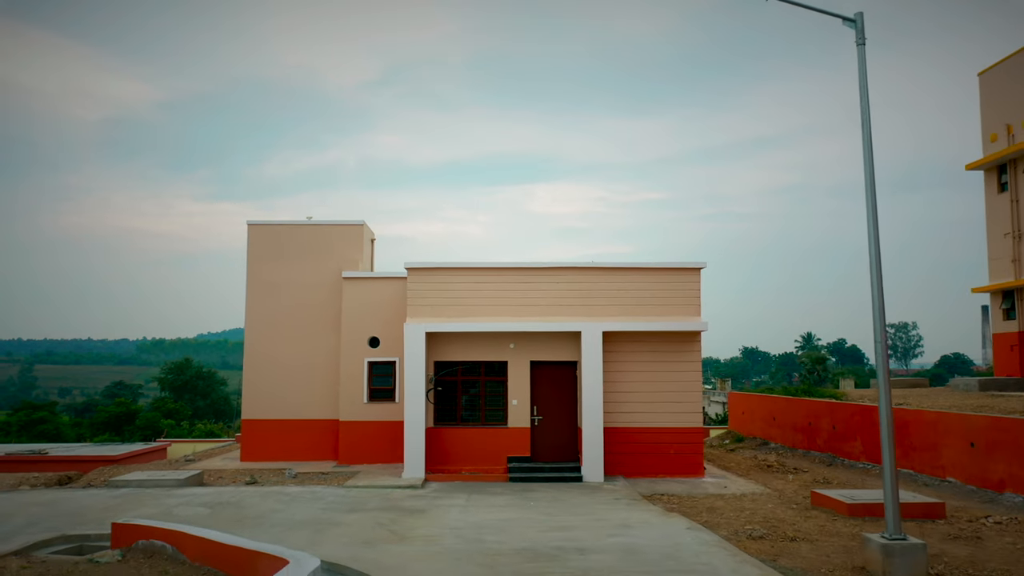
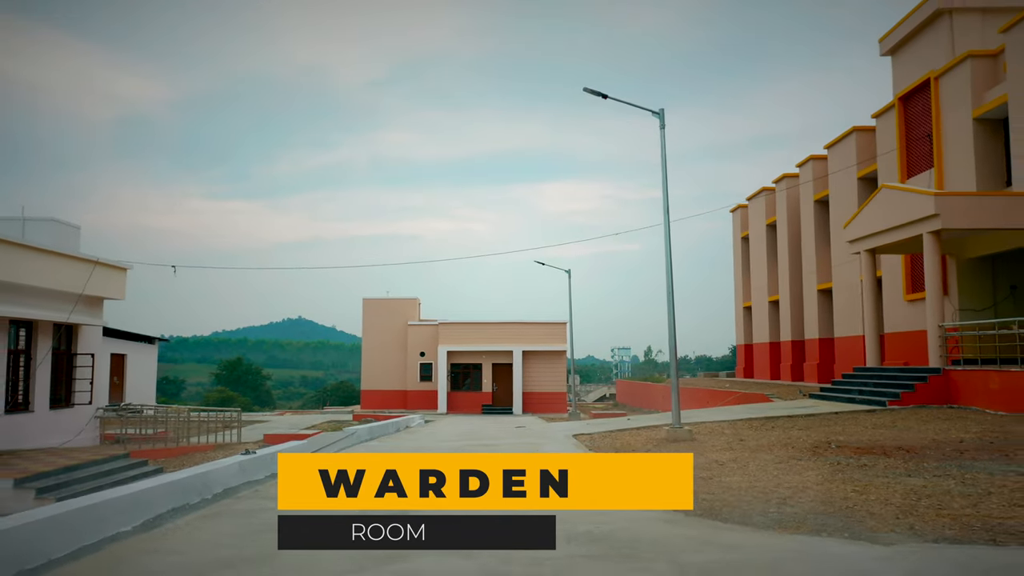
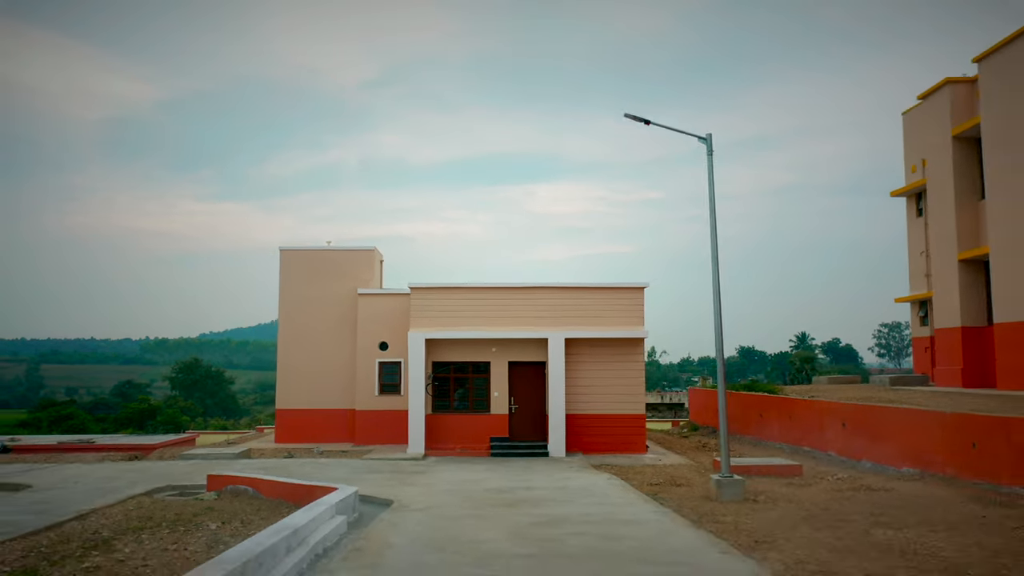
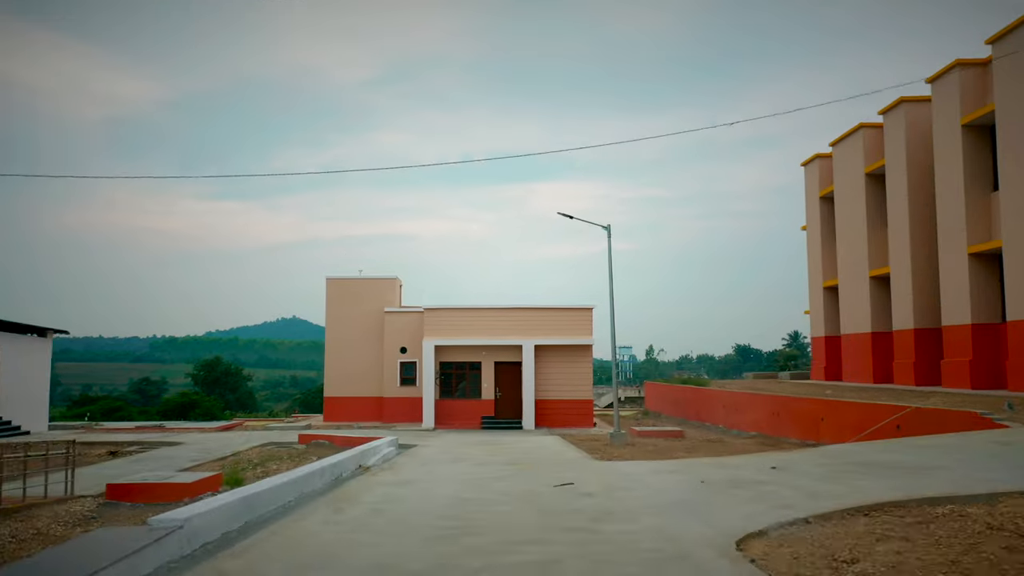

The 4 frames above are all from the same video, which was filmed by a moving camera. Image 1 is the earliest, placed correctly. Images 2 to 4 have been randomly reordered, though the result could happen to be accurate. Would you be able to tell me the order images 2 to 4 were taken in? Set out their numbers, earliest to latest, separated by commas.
3, 4, 2
